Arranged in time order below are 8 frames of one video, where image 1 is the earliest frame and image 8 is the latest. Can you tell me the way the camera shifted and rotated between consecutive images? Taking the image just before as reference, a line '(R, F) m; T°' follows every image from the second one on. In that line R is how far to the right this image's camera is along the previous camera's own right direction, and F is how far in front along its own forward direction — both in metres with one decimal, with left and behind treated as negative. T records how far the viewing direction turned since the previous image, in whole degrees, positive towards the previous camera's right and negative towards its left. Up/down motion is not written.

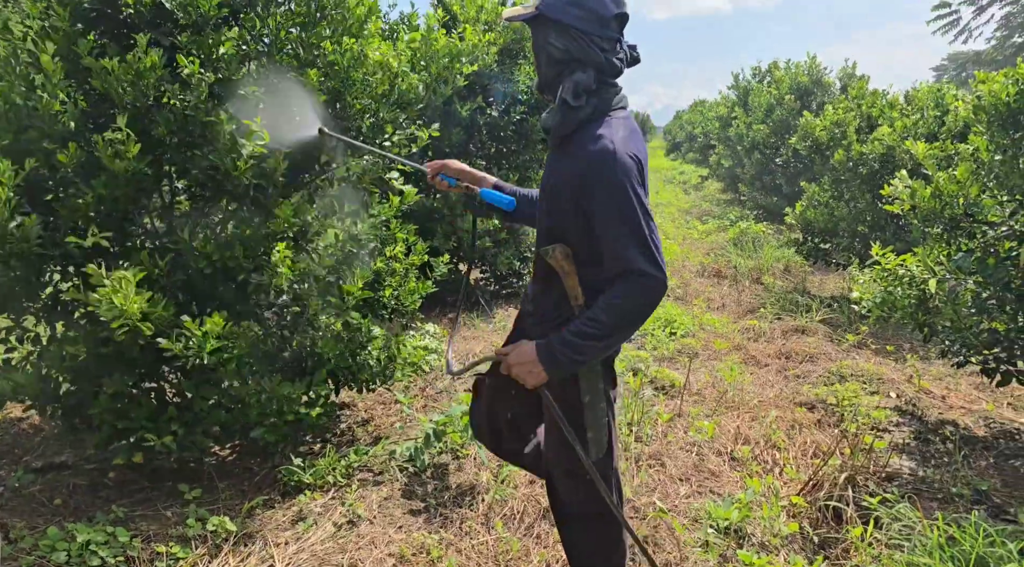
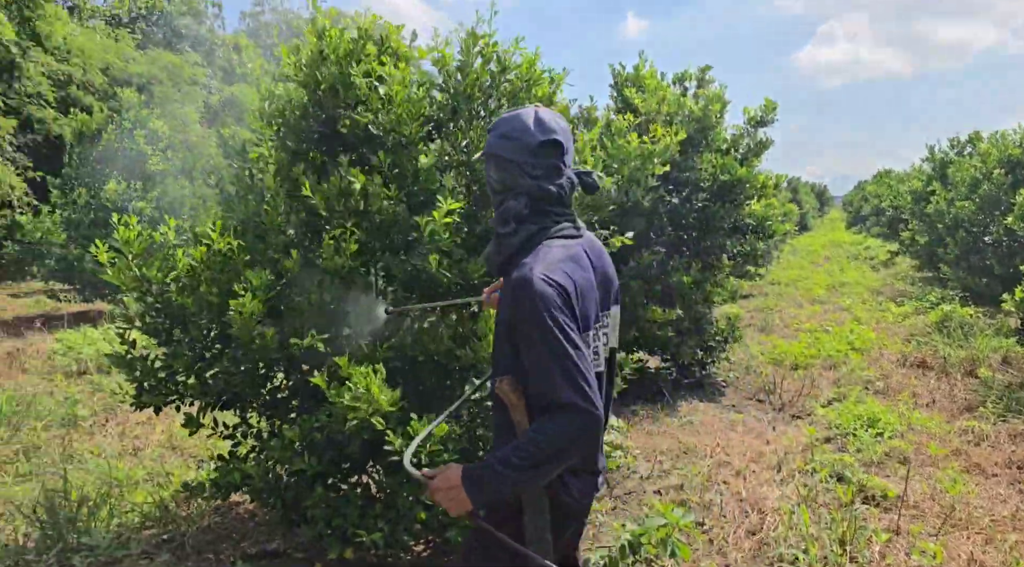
(-0.1, 0.0) m; -12°
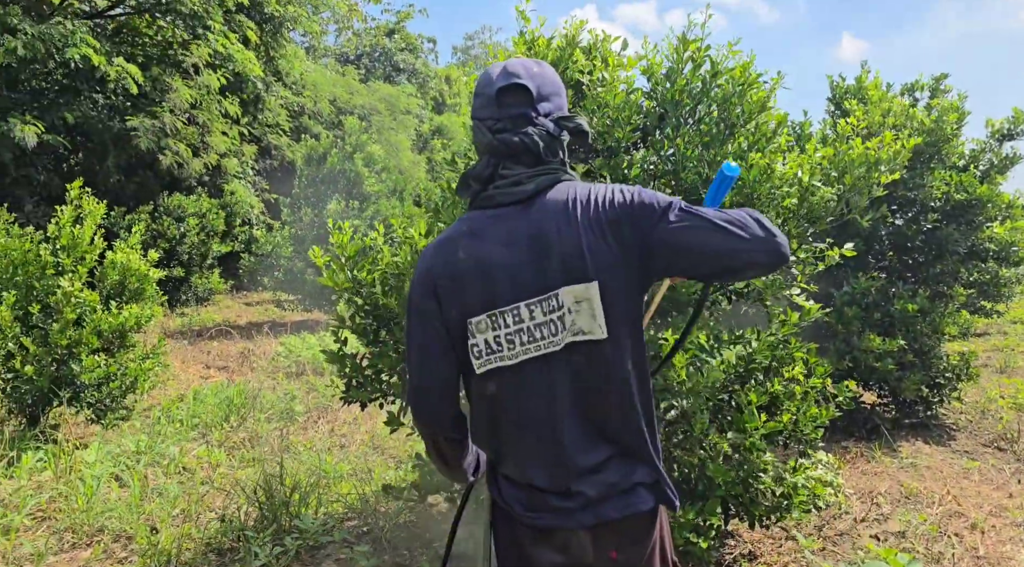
(0.0, +0.1) m; -14°
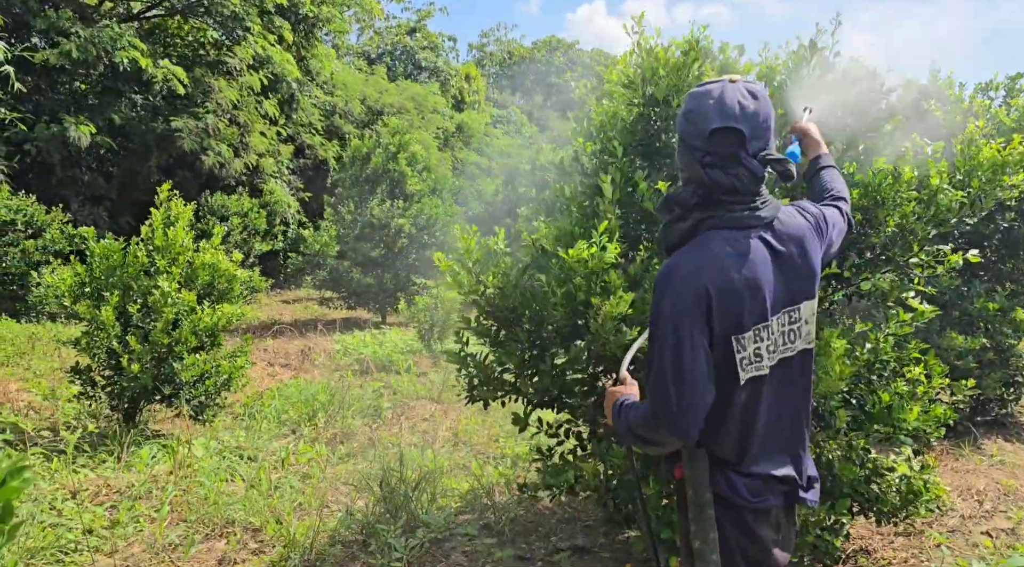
(-0.5, -0.1) m; -1°
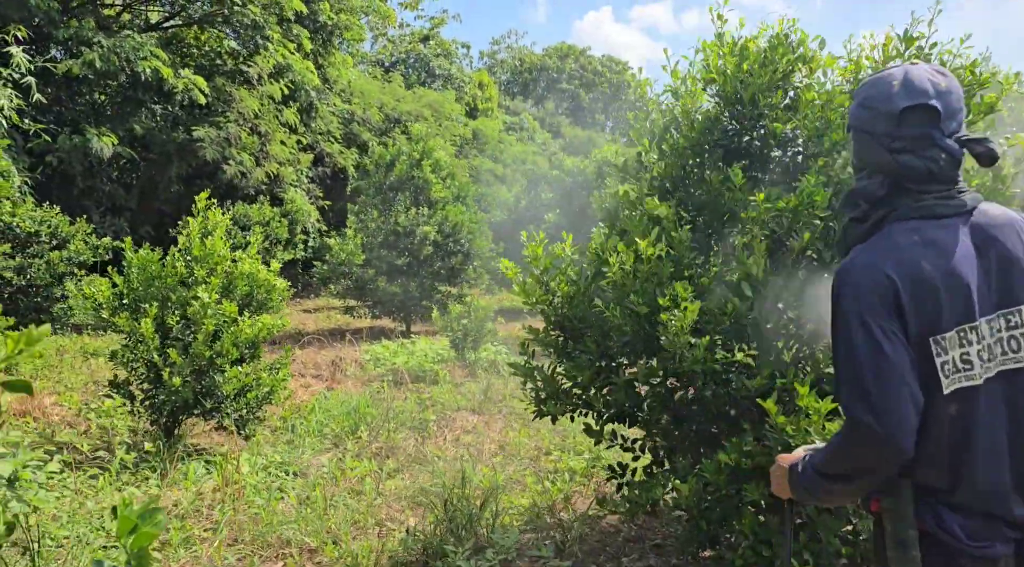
(-0.3, +0.2) m; -1°
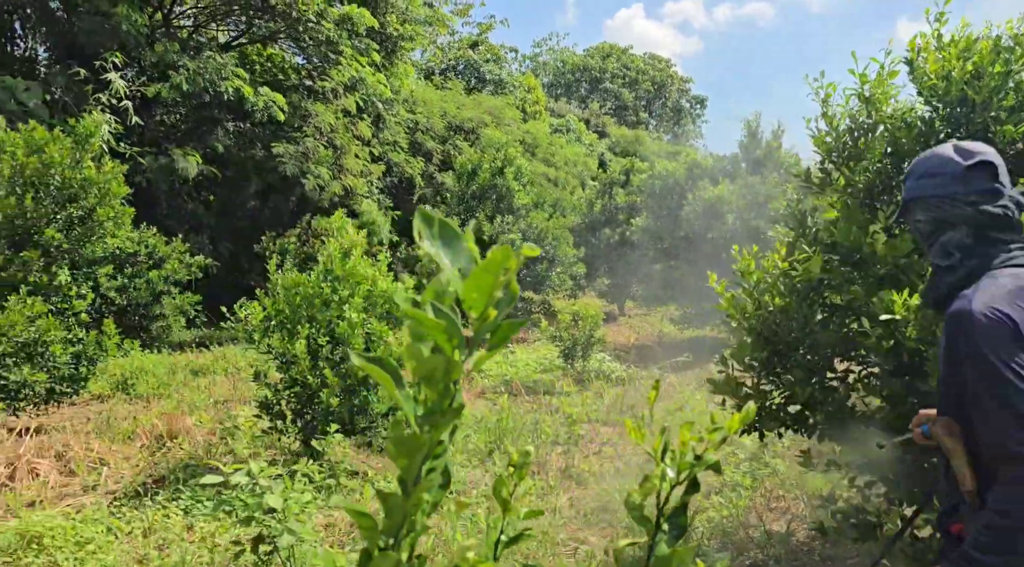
(-0.7, 0.0) m; -3°
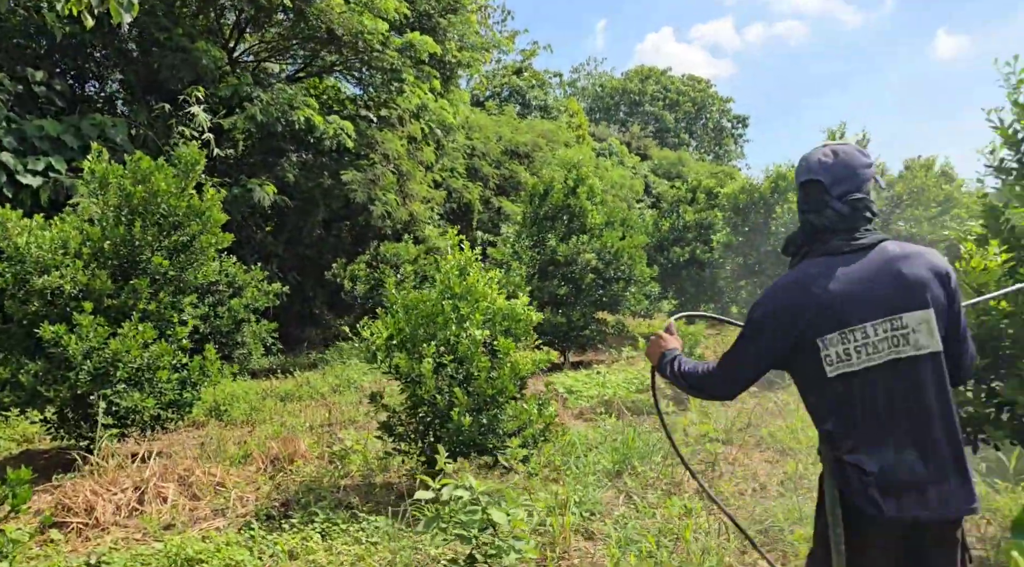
(-0.6, +0.1) m; -3°
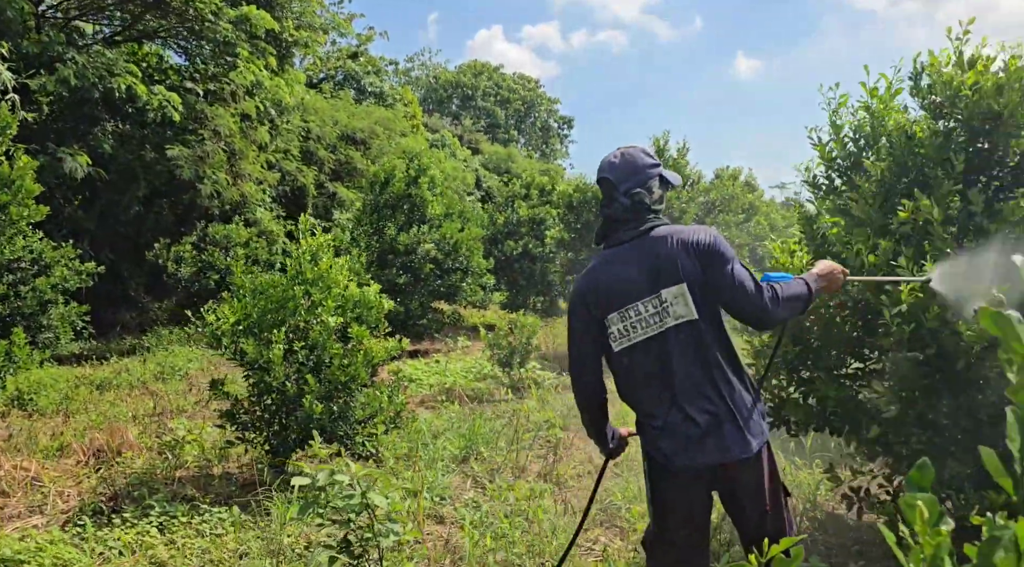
(-0.2, -0.1) m; +12°
